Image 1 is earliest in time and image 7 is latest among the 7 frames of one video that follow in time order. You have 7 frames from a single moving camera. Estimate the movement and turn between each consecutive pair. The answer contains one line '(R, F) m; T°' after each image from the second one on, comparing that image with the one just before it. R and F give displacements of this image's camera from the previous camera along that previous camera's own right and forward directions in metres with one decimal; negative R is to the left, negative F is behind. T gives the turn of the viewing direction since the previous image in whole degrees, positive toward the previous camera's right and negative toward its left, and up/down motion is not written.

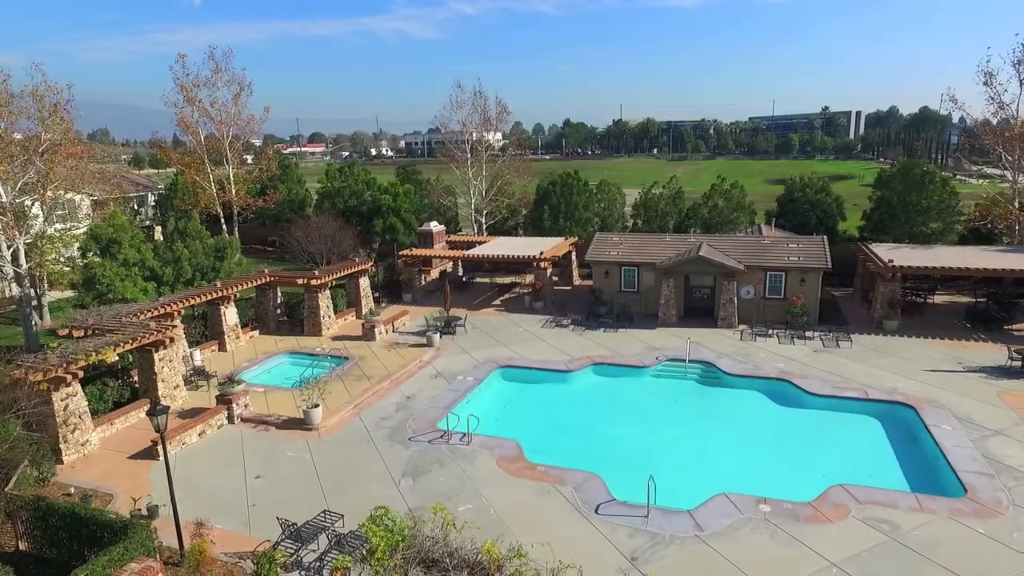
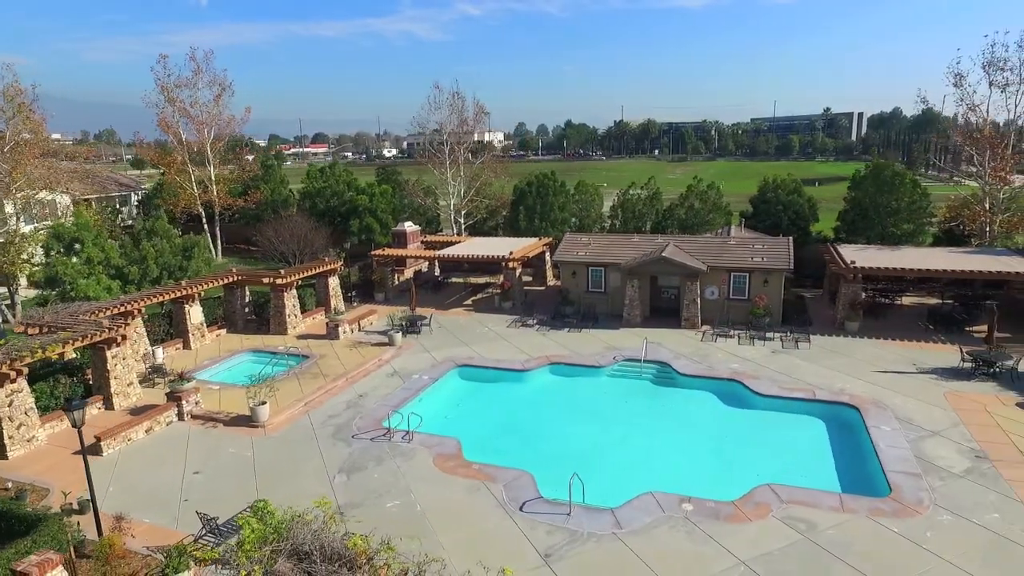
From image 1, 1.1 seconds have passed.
(+1.7, -0.1) m; -1°
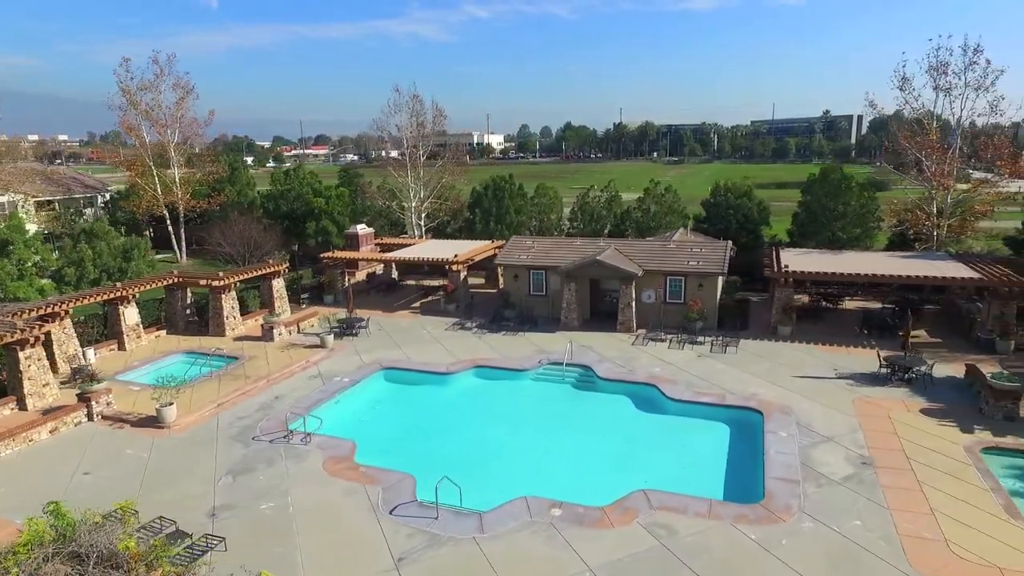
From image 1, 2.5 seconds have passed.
(+2.9, 0.0) m; -1°
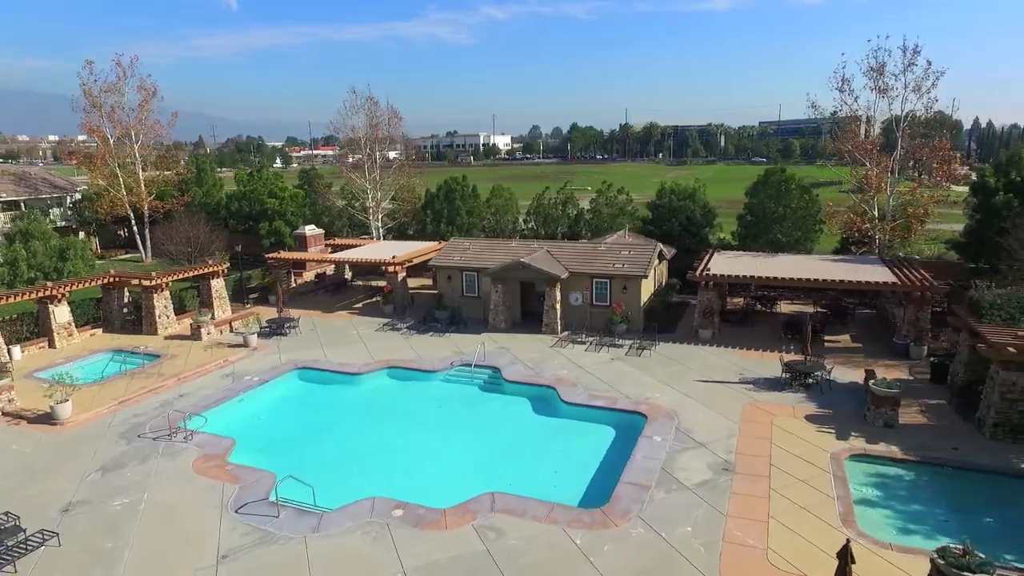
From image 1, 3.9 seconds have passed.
(+3.7, 0.0) m; -1°
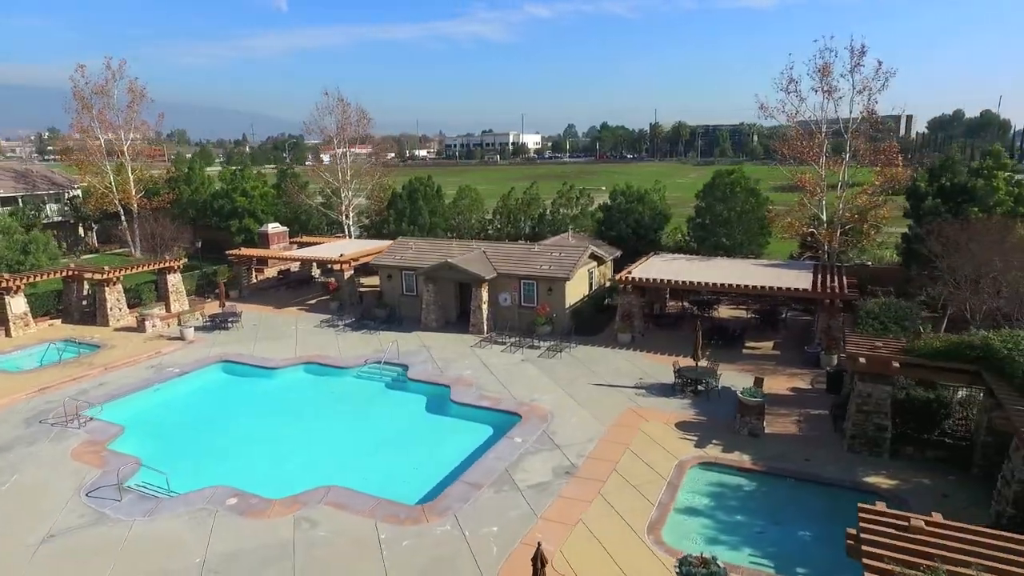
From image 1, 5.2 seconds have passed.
(+4.5, -0.1) m; -4°
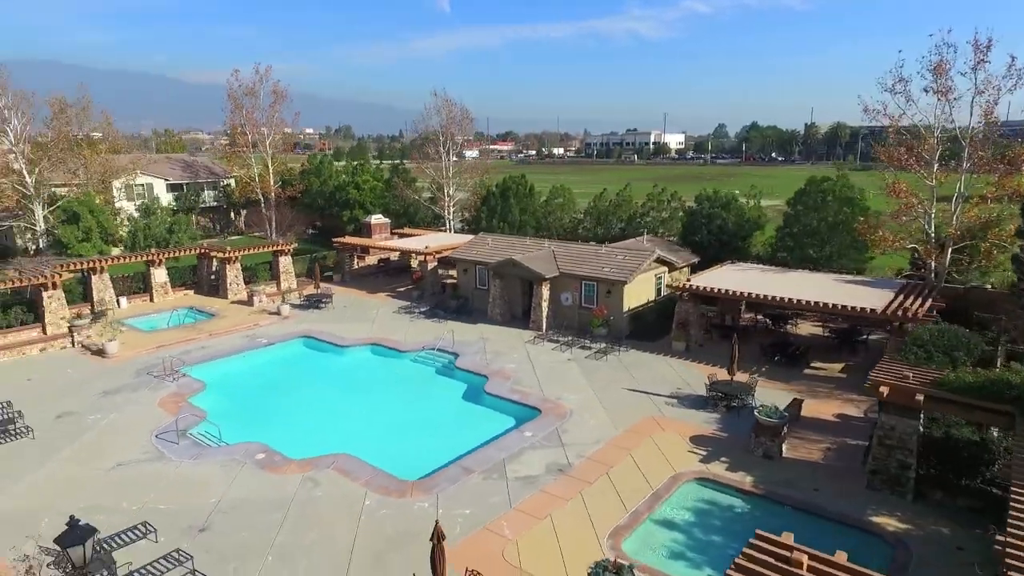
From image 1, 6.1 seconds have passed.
(+3.2, -0.2) m; -13°
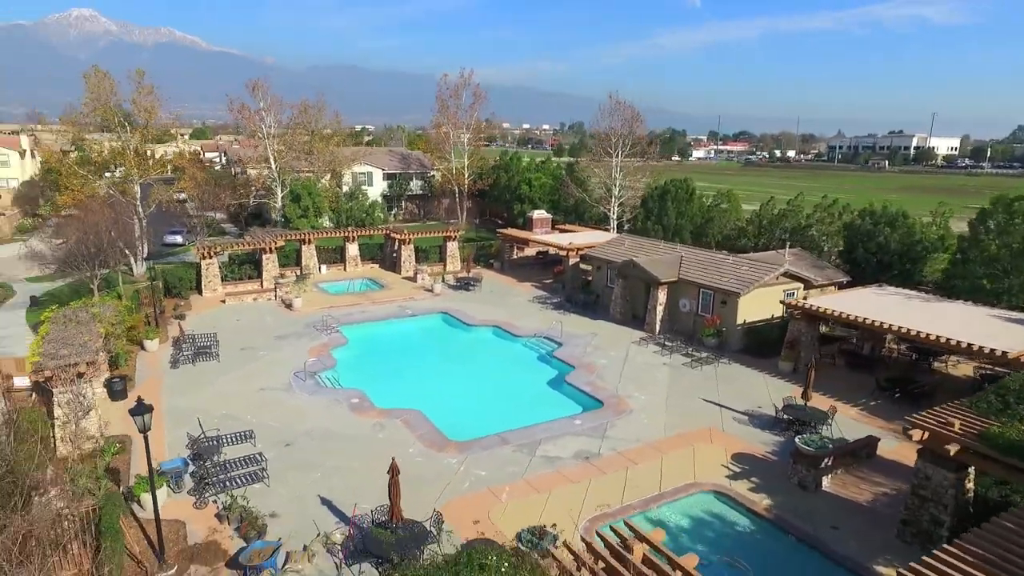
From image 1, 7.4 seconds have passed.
(+4.4, -0.7) m; -20°
